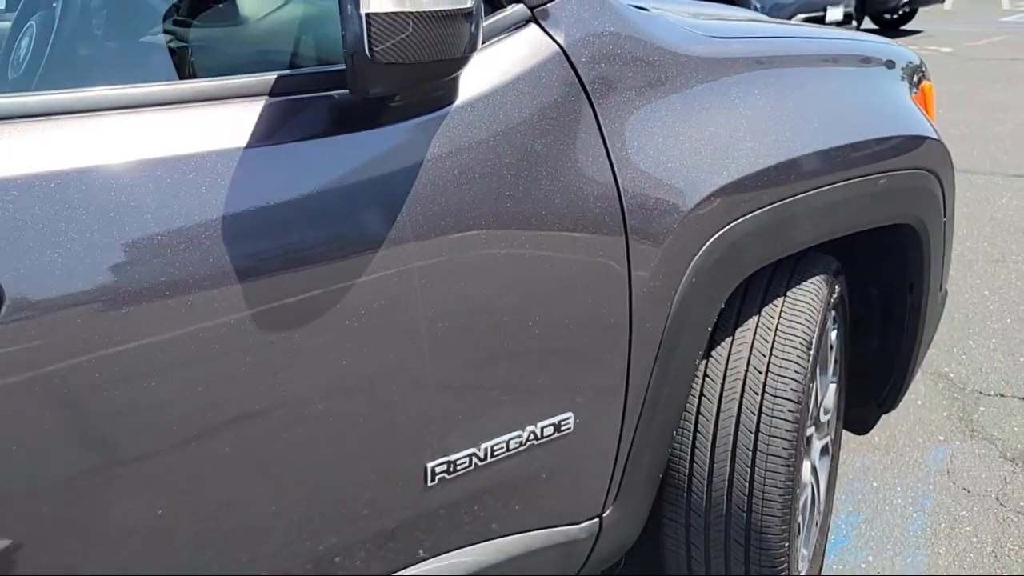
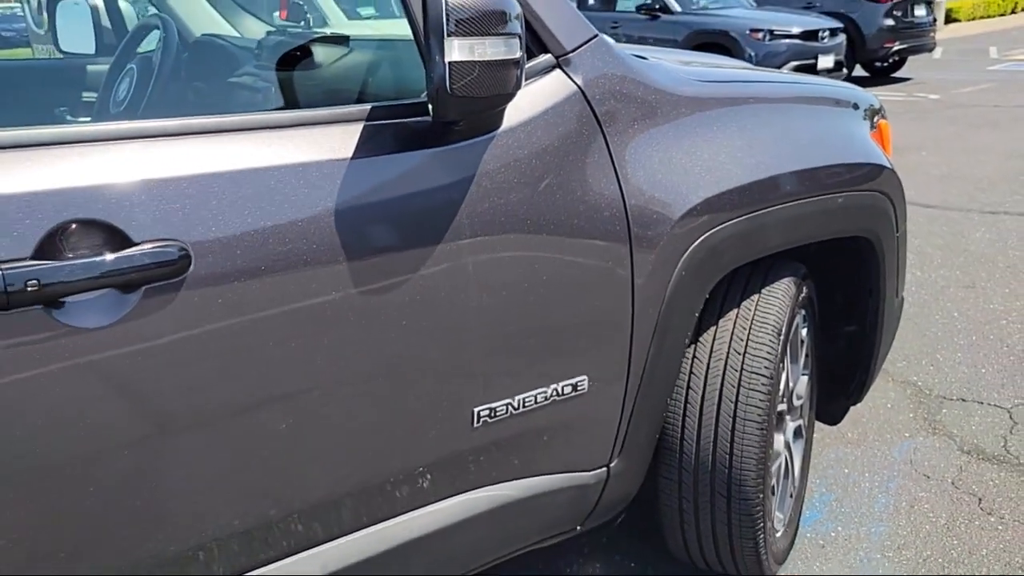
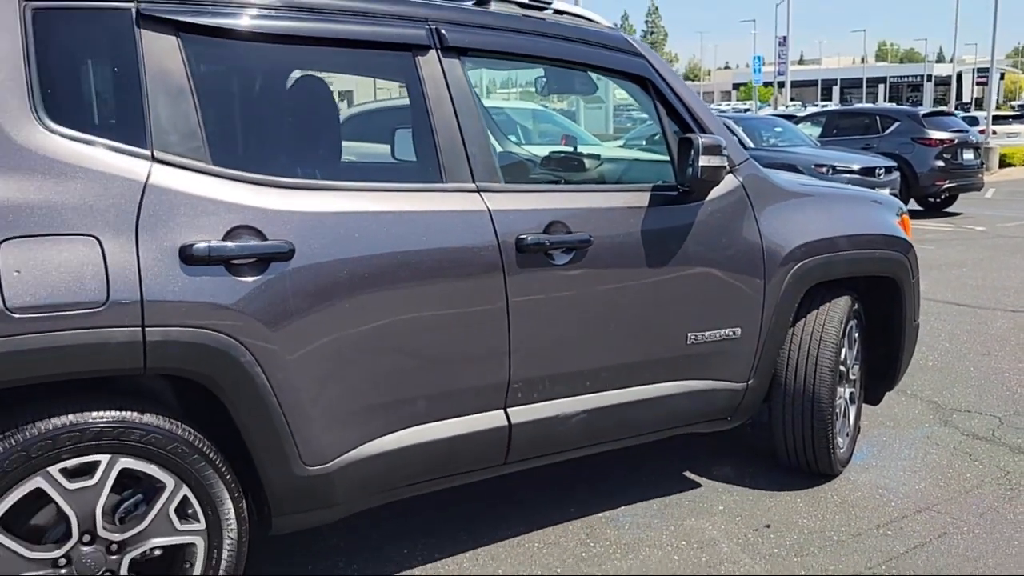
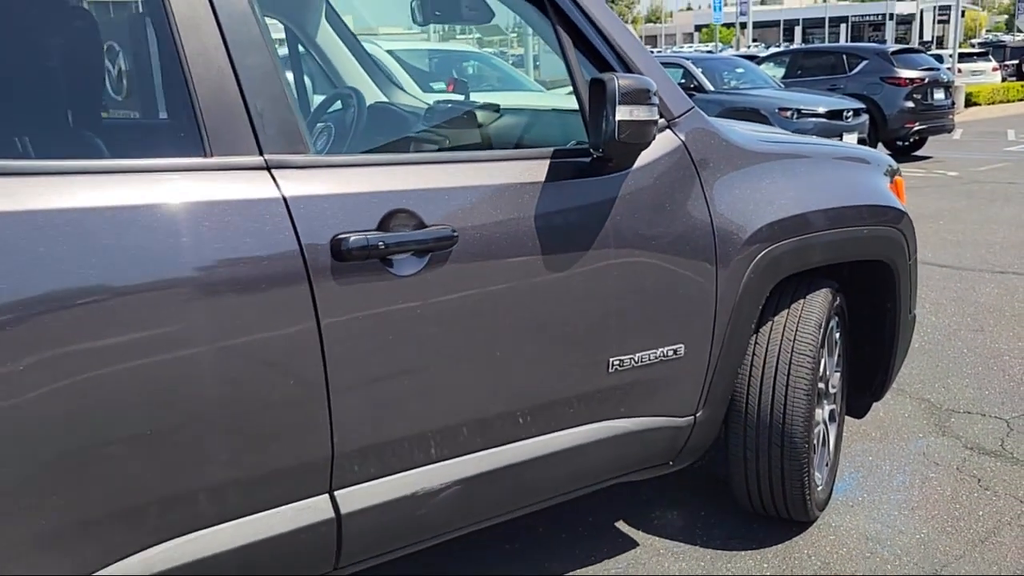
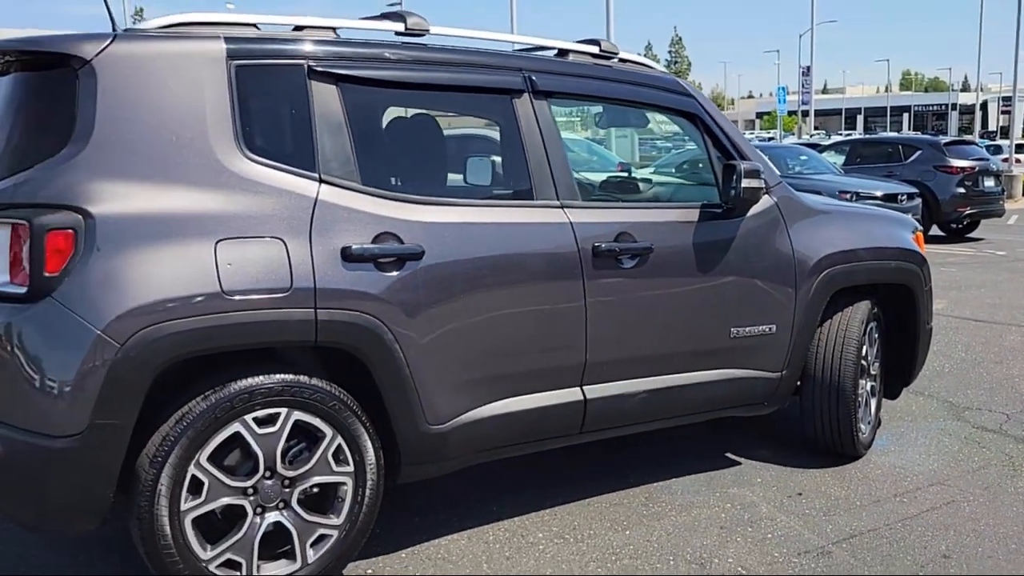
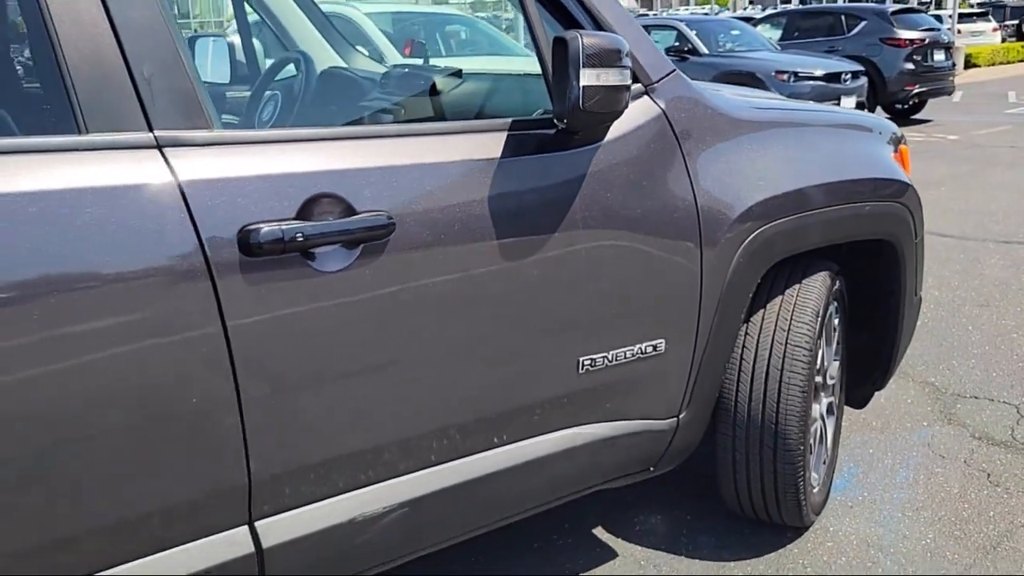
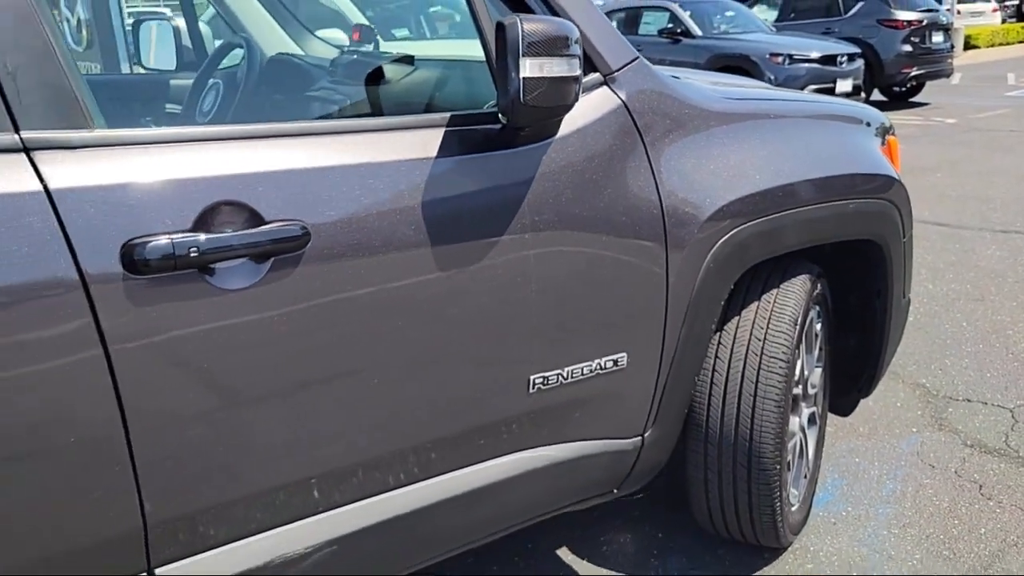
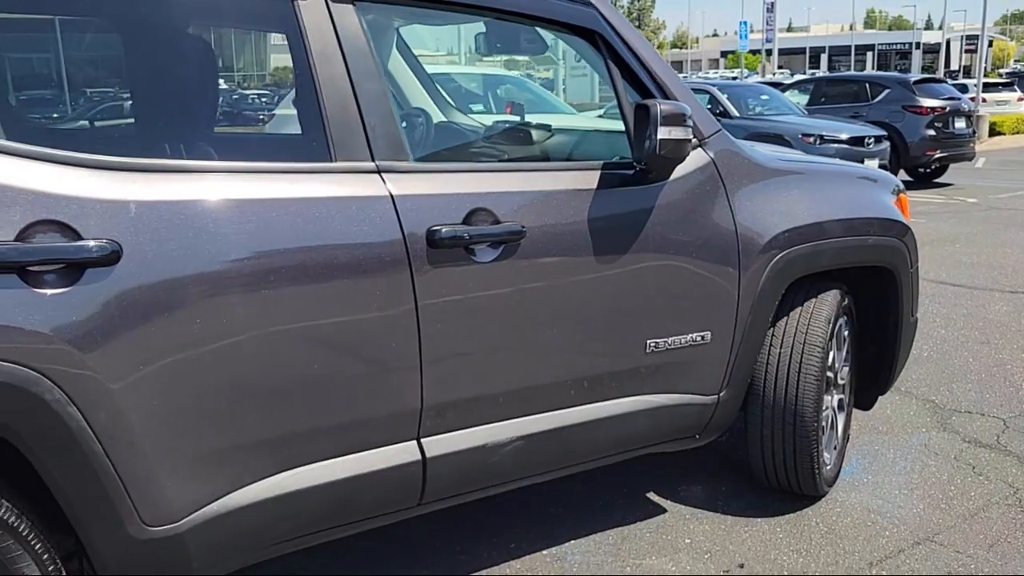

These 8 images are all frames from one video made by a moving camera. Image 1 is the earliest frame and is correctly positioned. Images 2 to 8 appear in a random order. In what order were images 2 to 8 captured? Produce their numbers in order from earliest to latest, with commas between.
2, 7, 6, 4, 8, 3, 5
